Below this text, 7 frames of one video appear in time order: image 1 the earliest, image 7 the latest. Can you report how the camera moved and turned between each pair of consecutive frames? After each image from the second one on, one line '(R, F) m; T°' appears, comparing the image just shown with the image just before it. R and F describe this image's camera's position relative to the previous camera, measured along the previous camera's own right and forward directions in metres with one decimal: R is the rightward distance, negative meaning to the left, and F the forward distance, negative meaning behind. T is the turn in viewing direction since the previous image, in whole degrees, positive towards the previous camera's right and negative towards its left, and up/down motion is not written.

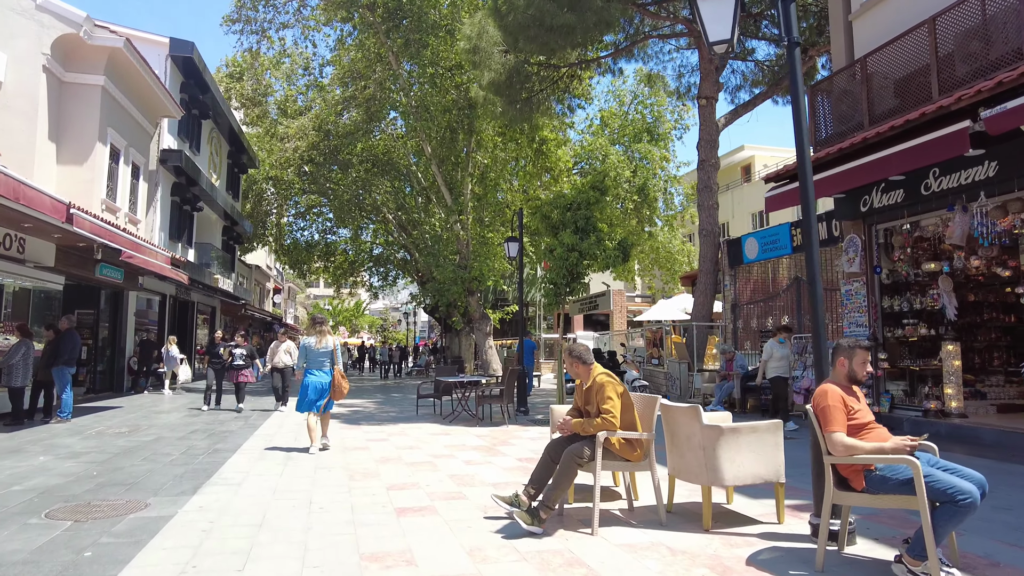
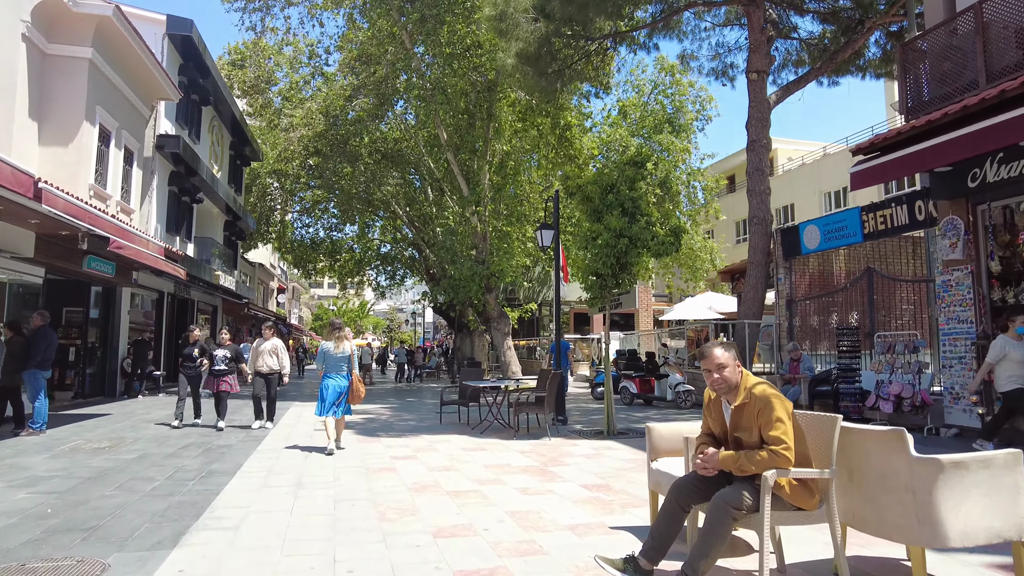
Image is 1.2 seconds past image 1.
(-0.5, +1.4) m; 0°
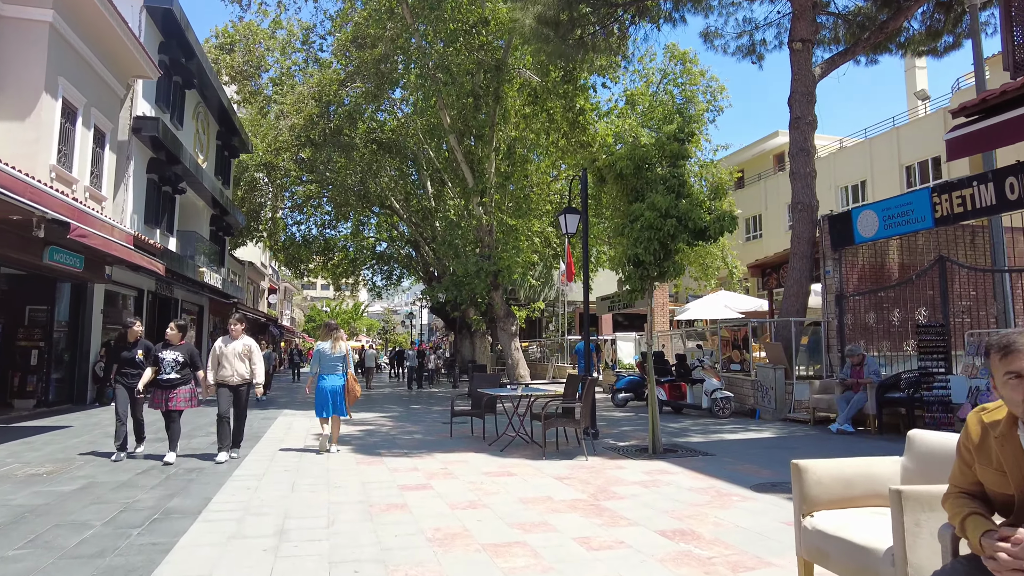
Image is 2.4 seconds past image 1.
(-0.4, +1.5) m; +1°
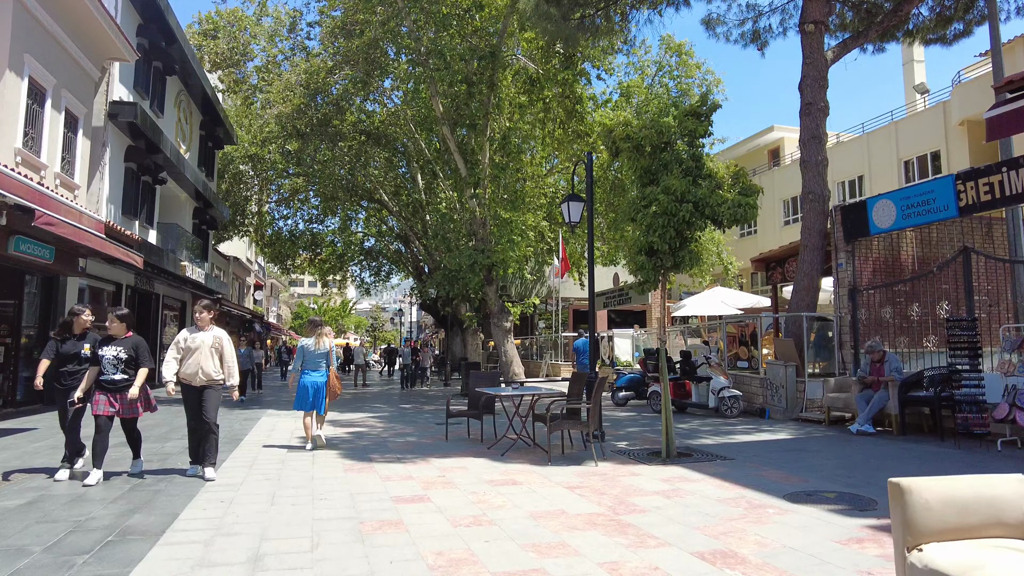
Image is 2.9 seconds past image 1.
(-0.1, +0.6) m; +1°
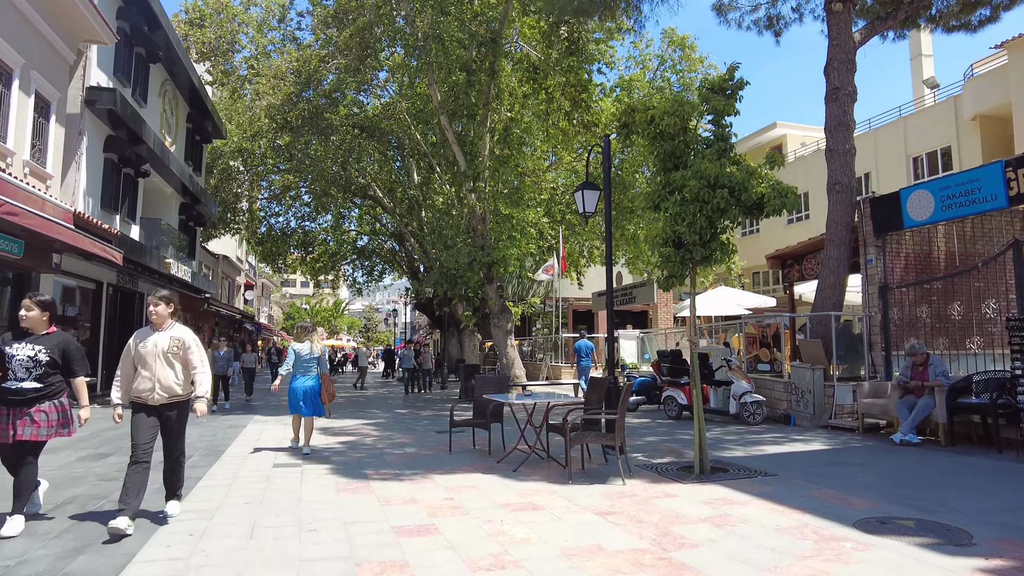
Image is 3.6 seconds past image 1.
(-0.2, +0.8) m; +1°
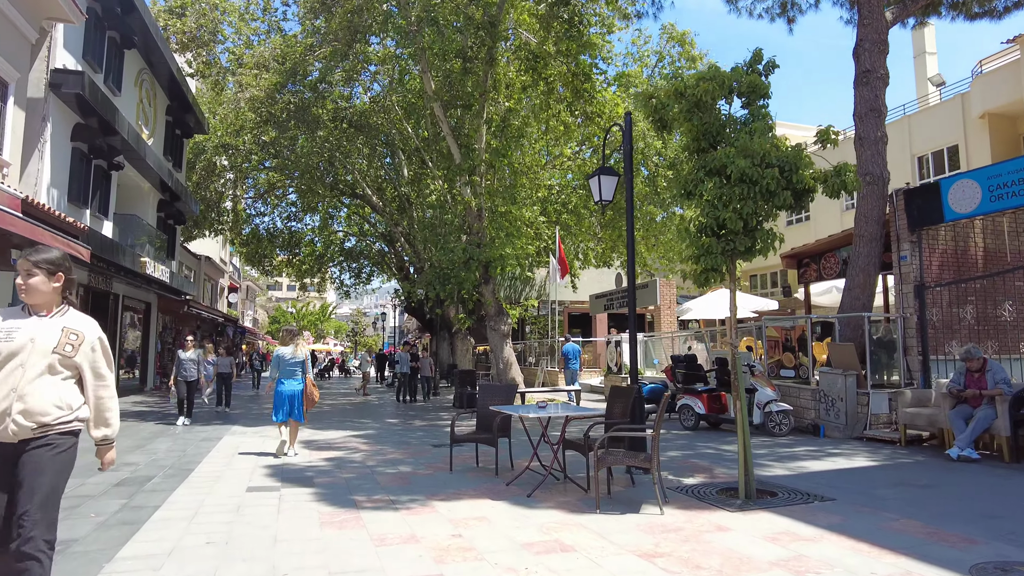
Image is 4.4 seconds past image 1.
(-0.2, +1.0) m; +1°
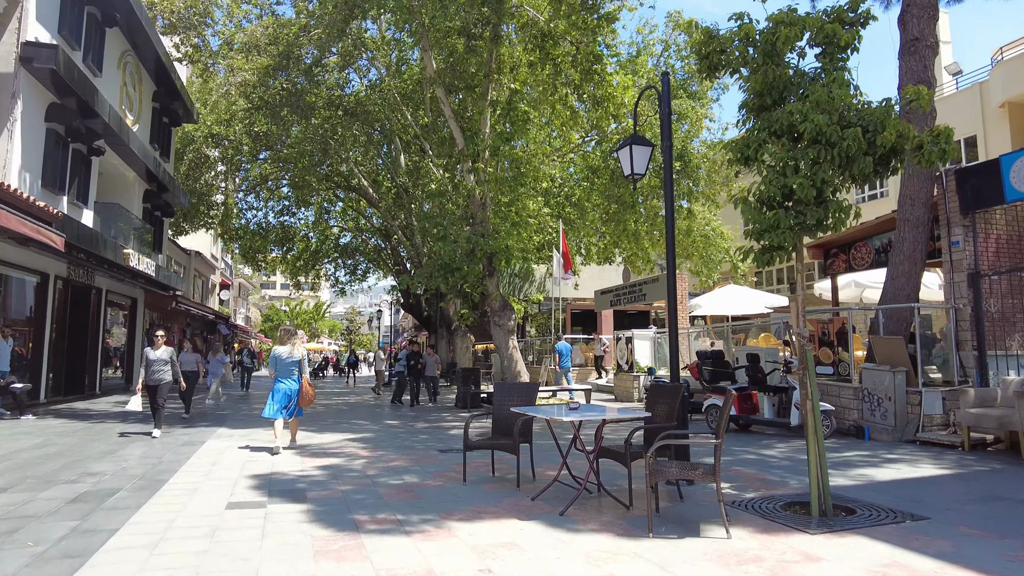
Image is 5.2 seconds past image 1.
(-0.3, +0.9) m; 0°
